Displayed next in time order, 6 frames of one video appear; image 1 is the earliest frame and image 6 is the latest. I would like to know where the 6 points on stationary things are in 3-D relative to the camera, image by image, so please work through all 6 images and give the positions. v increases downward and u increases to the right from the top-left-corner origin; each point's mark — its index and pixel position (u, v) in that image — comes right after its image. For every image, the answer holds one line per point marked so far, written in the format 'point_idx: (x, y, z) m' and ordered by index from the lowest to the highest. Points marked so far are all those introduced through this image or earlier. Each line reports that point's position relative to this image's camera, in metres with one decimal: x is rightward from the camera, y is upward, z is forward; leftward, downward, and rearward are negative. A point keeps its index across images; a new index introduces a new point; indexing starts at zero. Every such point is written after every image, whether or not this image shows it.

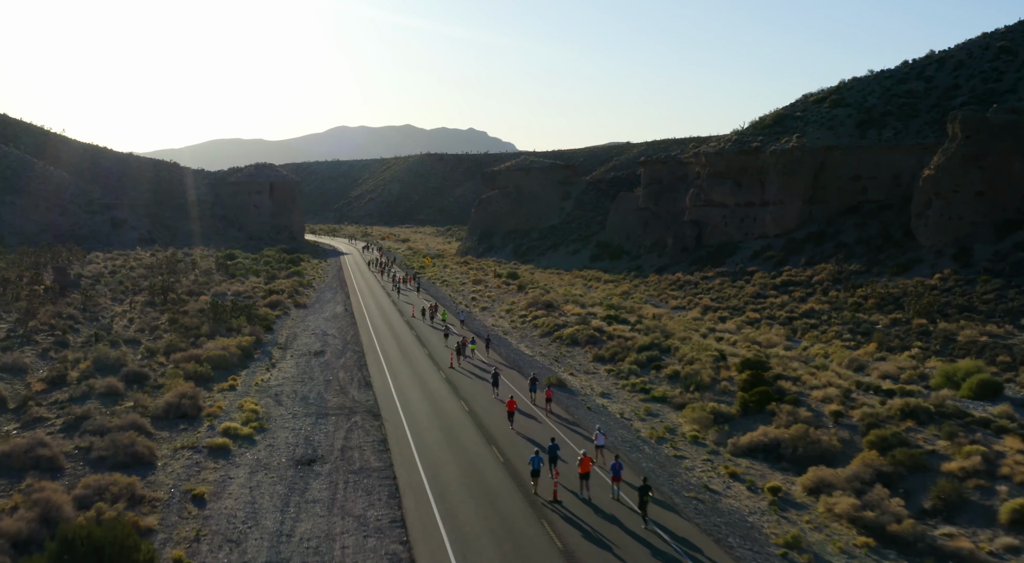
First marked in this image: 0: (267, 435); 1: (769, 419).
0: (-5.8, -3.5, +16.3) m
1: (+6.3, -3.3, +17.3) m
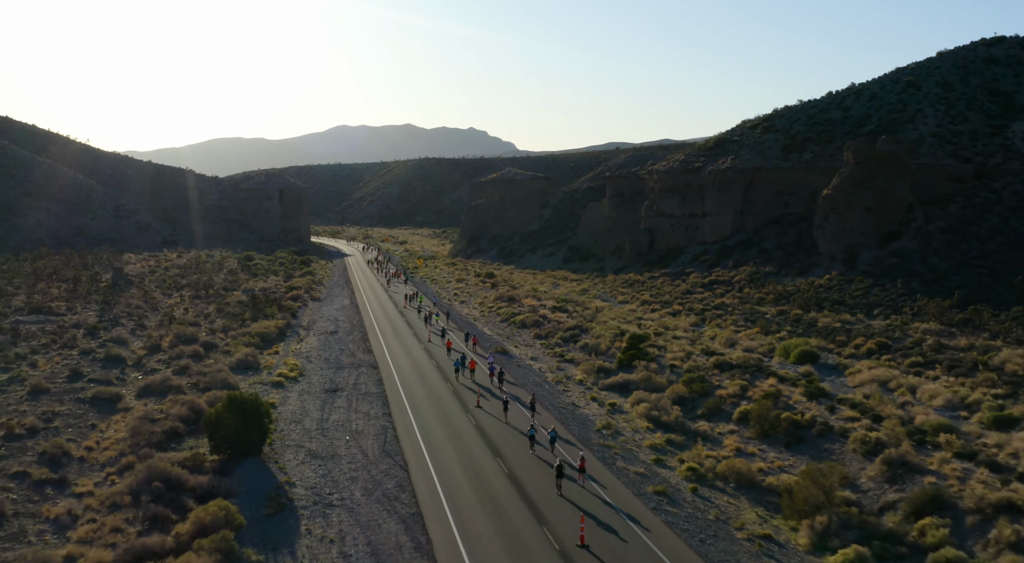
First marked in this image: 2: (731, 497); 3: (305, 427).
0: (-7.6, -3.5, +25.3) m
1: (+4.5, -3.3, +26.3) m
2: (+5.0, -5.0, +15.9) m
3: (-5.8, -4.1, +19.5) m
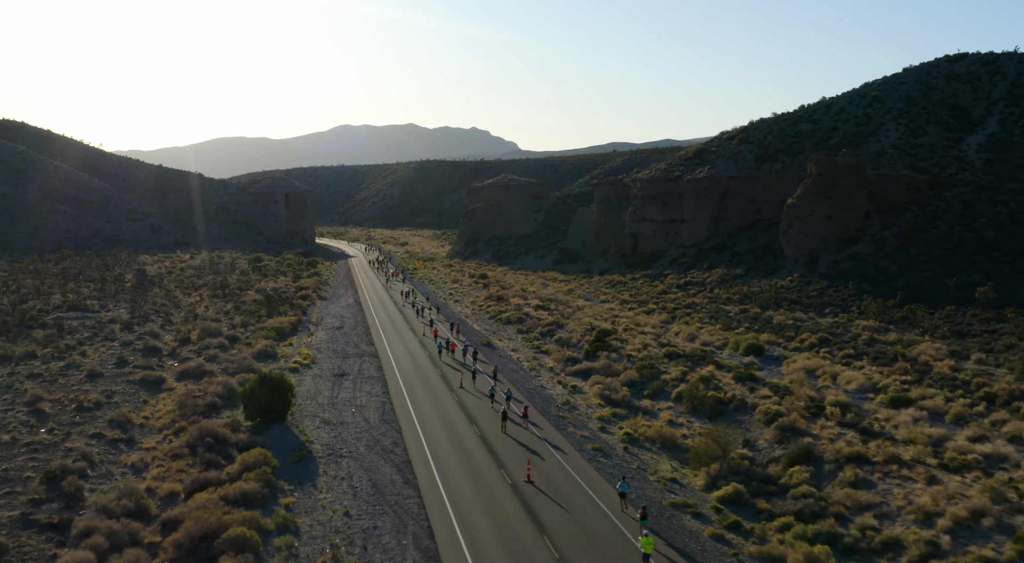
0: (-8.4, -3.5, +29.8) m
1: (+3.7, -3.4, +30.7) m
2: (+4.2, -5.1, +20.3) m
3: (-6.7, -4.2, +23.9) m
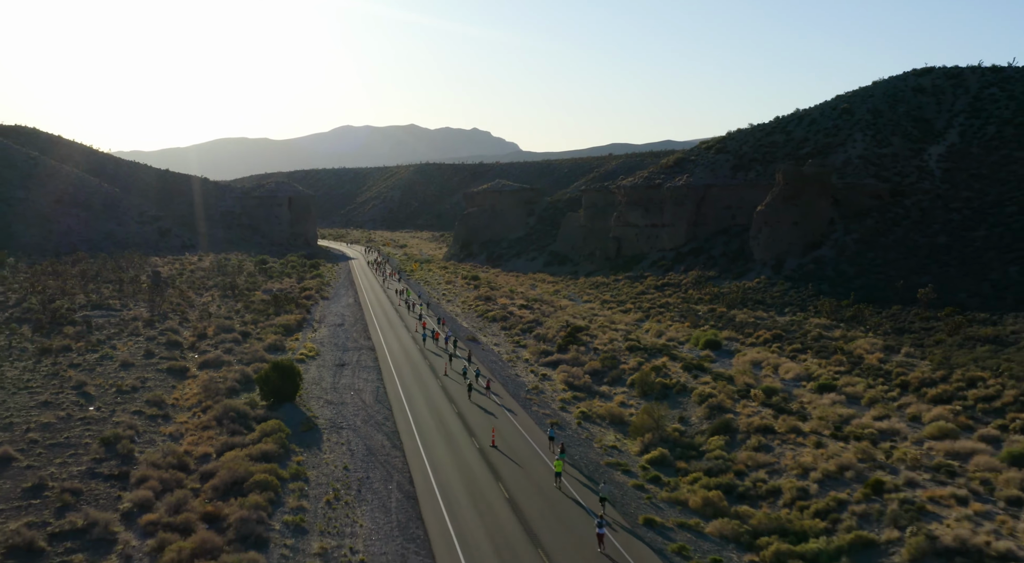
0: (-9.4, -3.6, +33.8) m
1: (+2.7, -3.5, +34.8) m
2: (+3.2, -5.1, +24.3) m
3: (-7.7, -4.3, +28.0) m
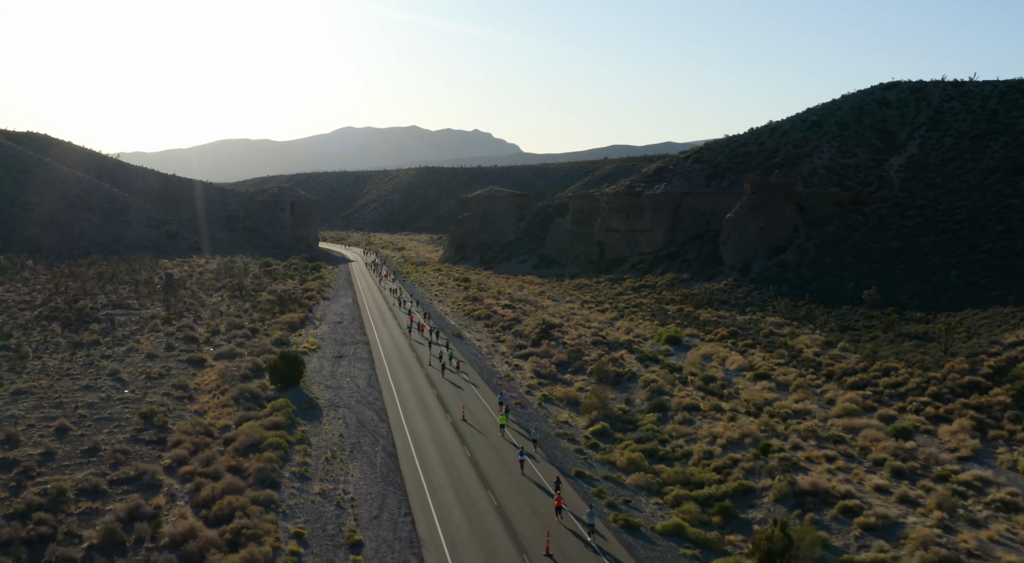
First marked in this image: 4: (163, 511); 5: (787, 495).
0: (-10.6, -3.7, +38.3) m
1: (+1.5, -3.6, +39.2) m
2: (+1.9, -5.2, +28.8) m
3: (-8.9, -4.4, +32.5) m
4: (-9.3, -6.1, +18.3) m
5: (+7.7, -6.0, +19.4) m
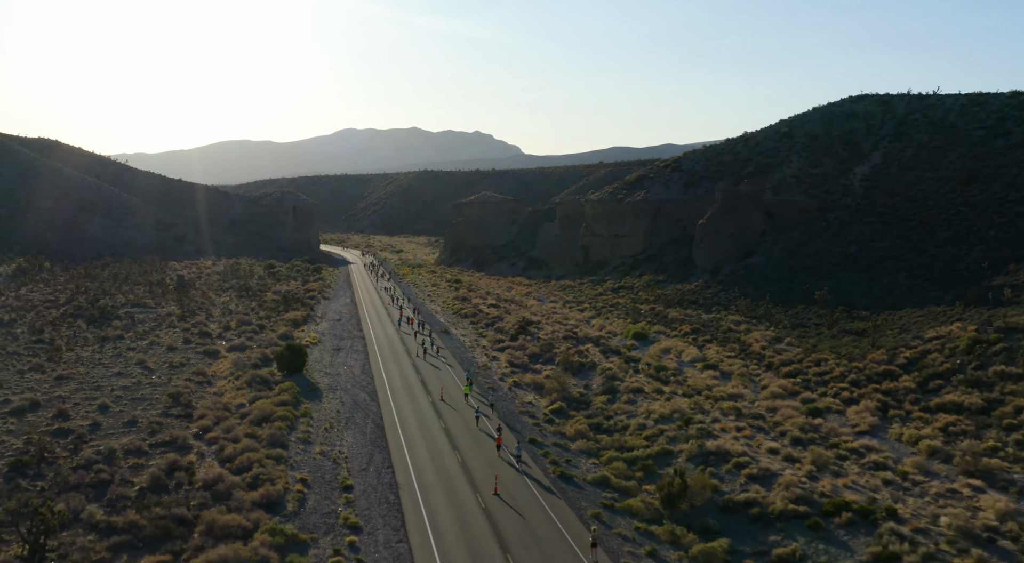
0: (-11.8, -3.8, +43.0) m
1: (+0.3, -3.7, +43.9) m
2: (+0.7, -5.3, +33.4) m
3: (-10.2, -4.4, +37.1) m
4: (-10.6, -6.1, +23.0) m
5: (+6.4, -6.0, +24.0) m
